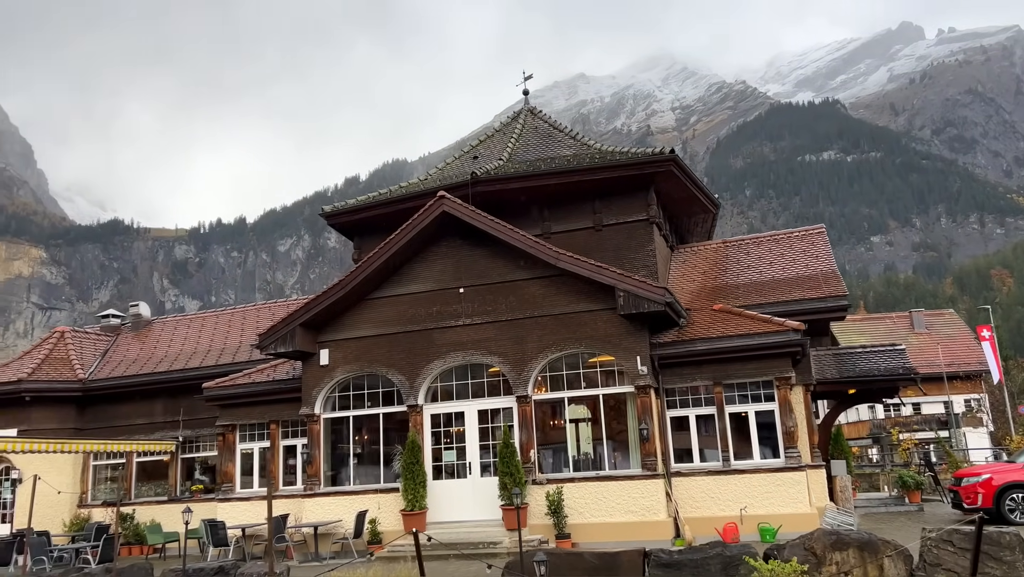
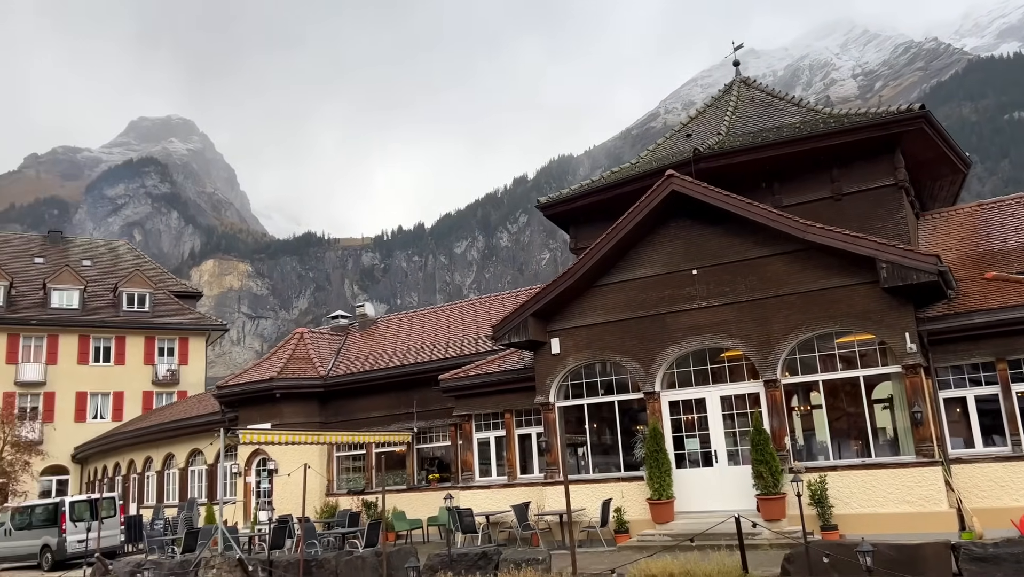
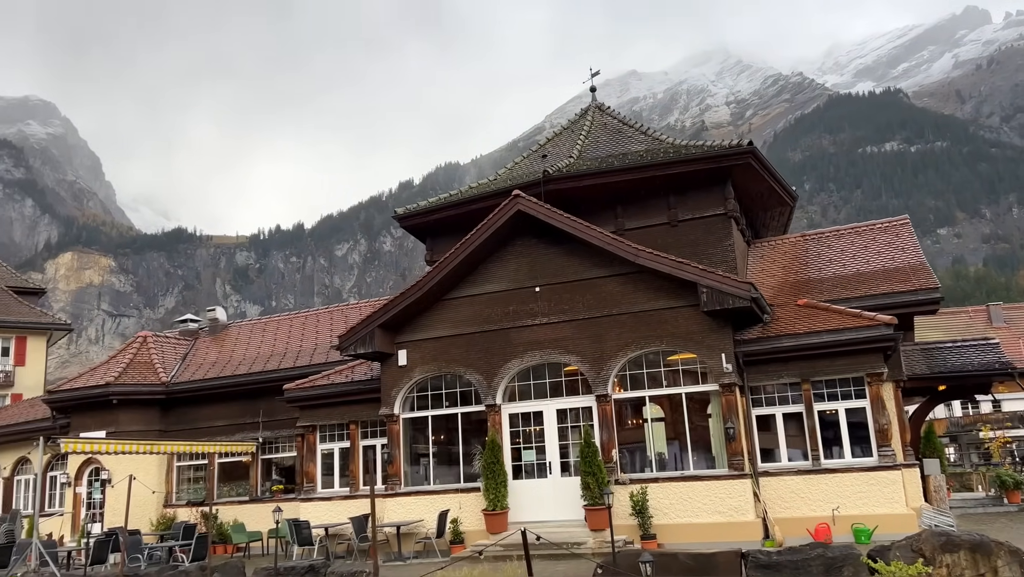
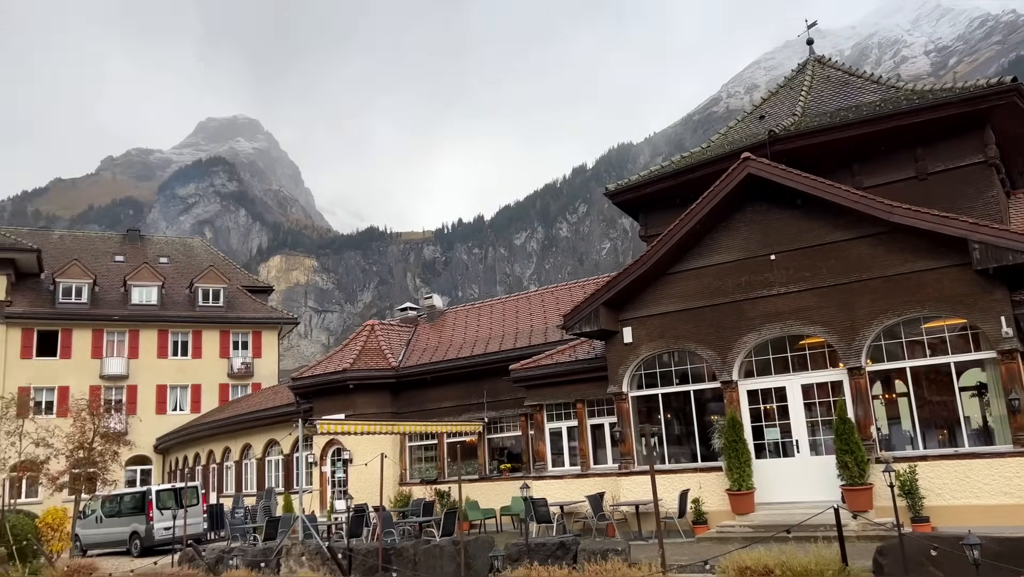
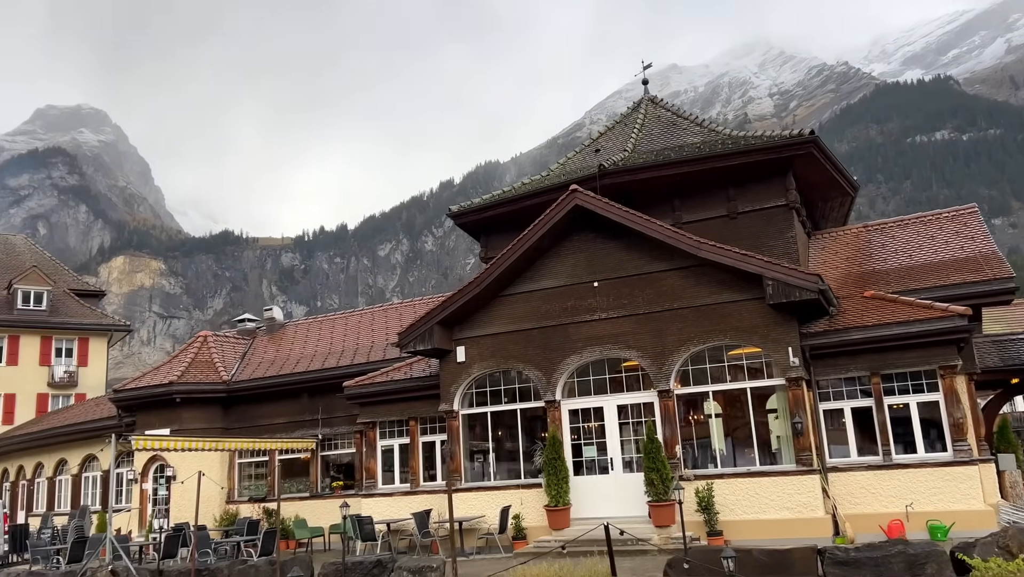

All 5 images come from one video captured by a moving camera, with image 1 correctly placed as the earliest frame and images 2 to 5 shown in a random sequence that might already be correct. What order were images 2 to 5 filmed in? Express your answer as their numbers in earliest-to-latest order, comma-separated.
3, 5, 2, 4
